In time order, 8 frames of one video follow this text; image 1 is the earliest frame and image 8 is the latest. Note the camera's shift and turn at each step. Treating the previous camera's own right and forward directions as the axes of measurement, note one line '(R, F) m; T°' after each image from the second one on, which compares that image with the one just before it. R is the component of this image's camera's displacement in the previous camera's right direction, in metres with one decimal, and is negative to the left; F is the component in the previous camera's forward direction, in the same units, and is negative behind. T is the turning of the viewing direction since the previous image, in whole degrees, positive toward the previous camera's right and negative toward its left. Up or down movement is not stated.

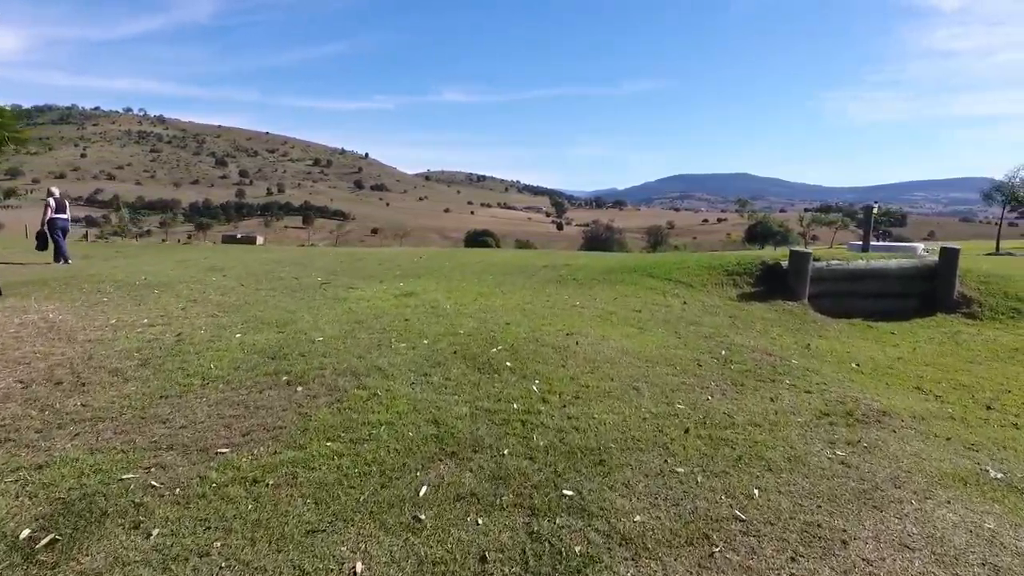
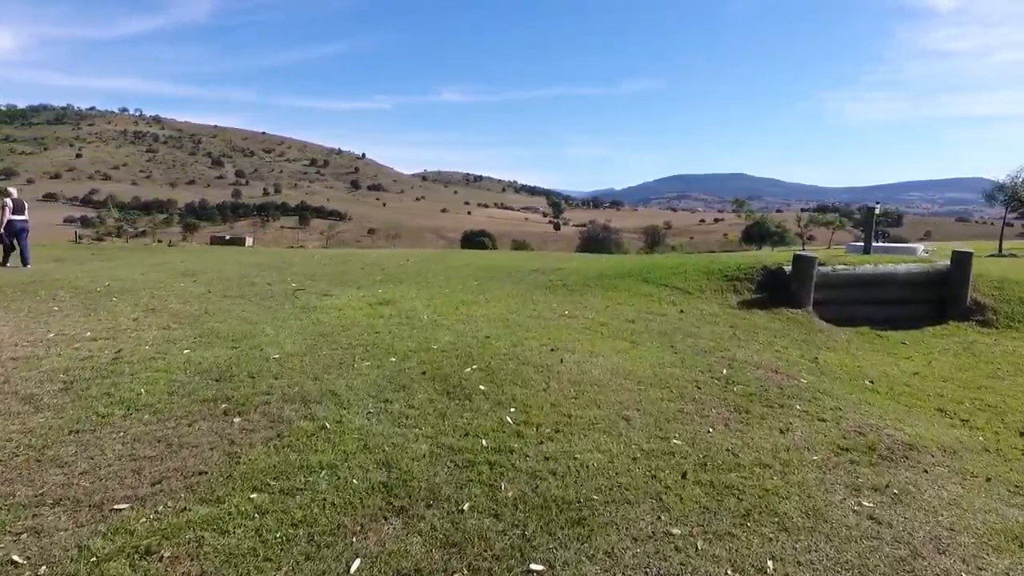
(+0.2, +0.8) m; 0°
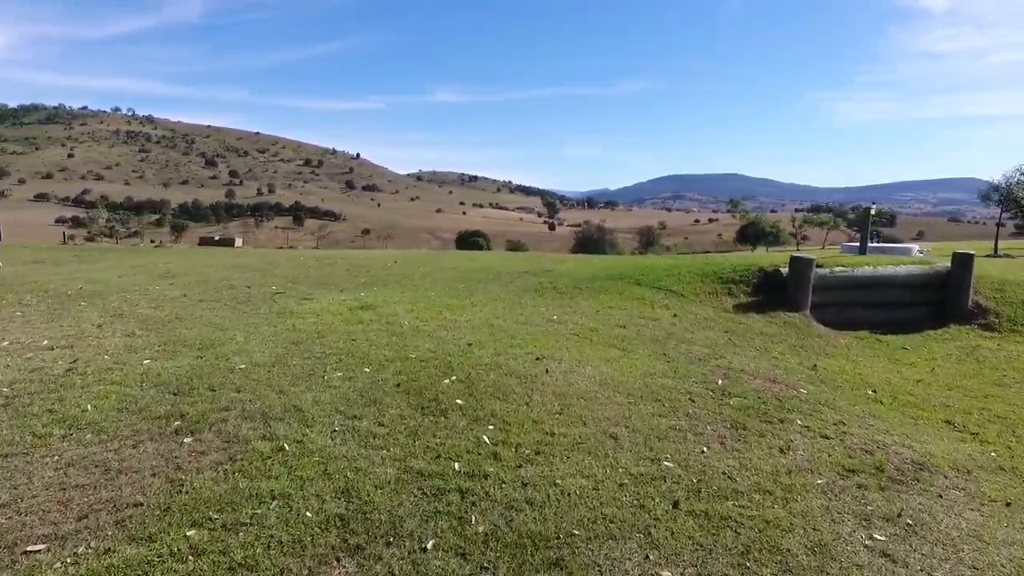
(+0.1, +0.5) m; 0°
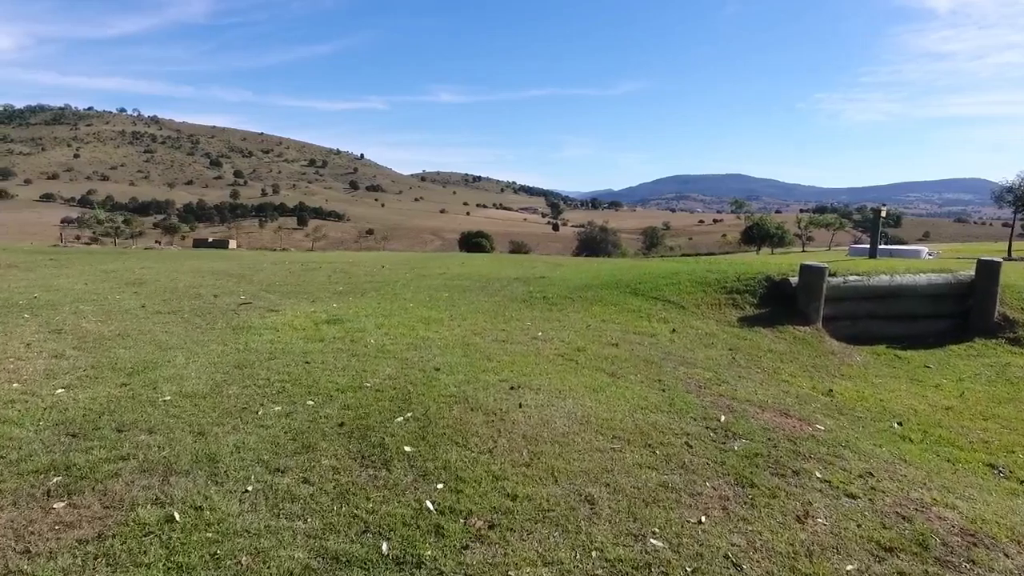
(+0.3, +1.0) m; 0°
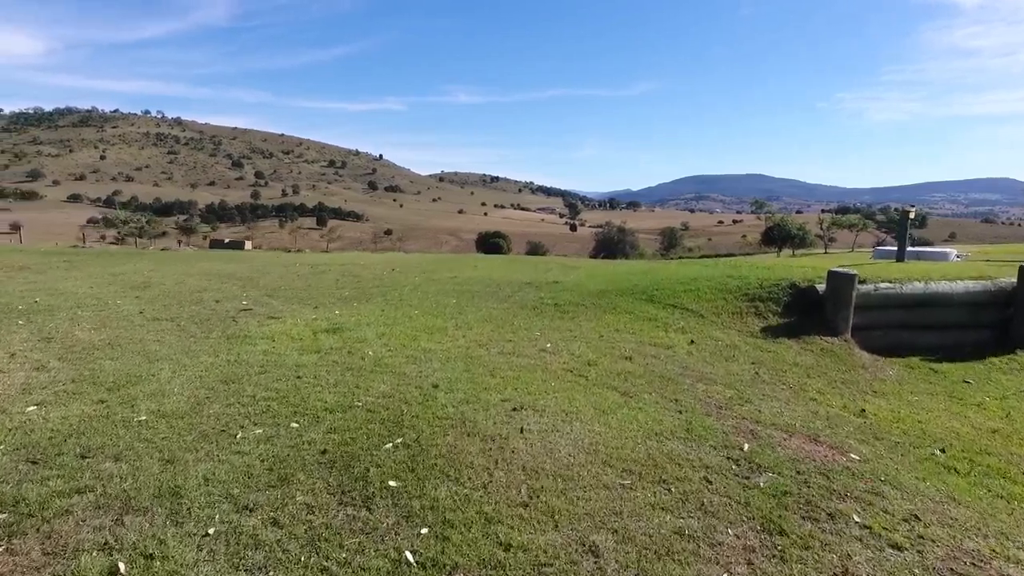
(+0.1, +0.5) m; -2°
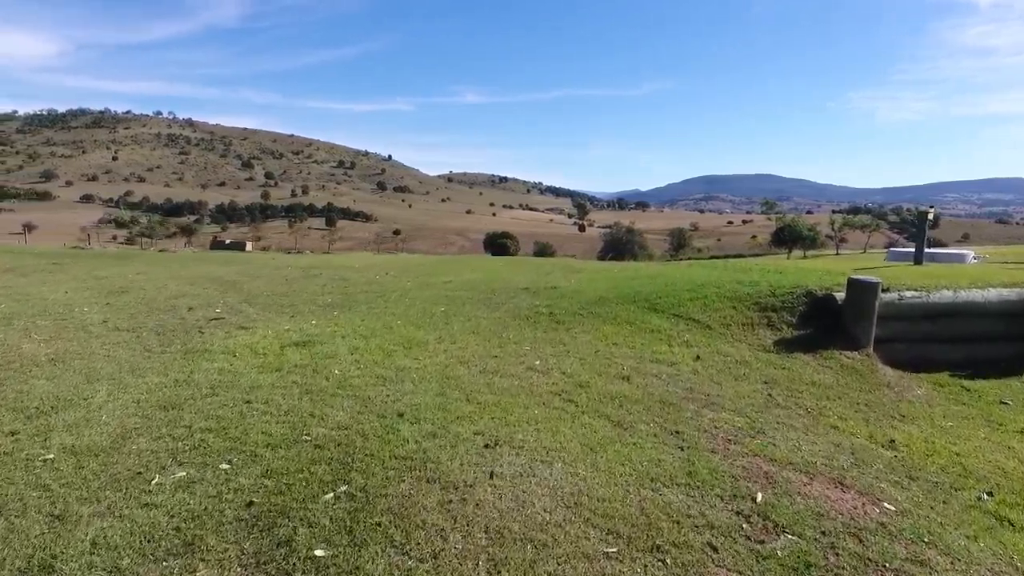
(+0.3, +0.9) m; -1°
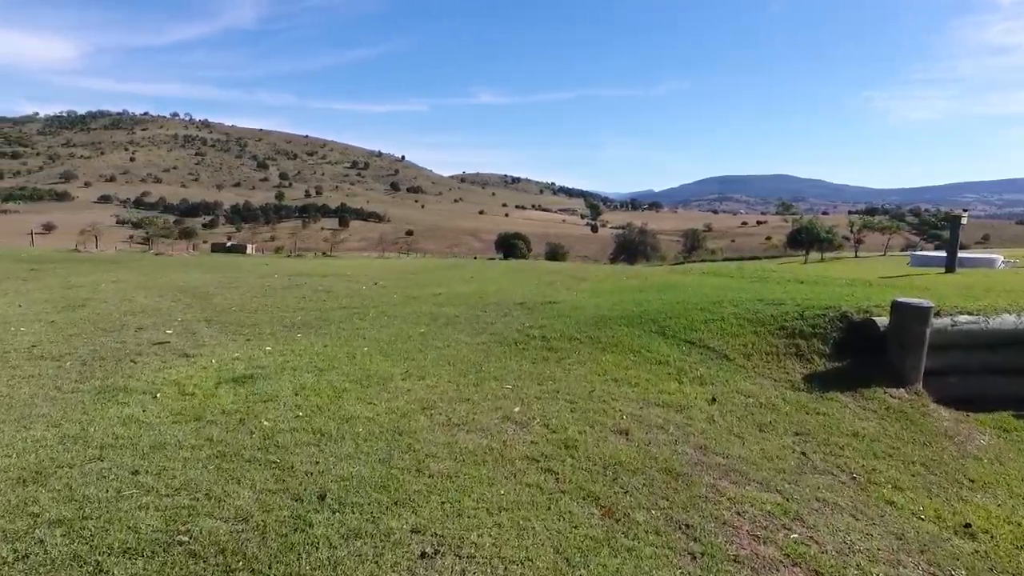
(+0.4, +1.4) m; -1°
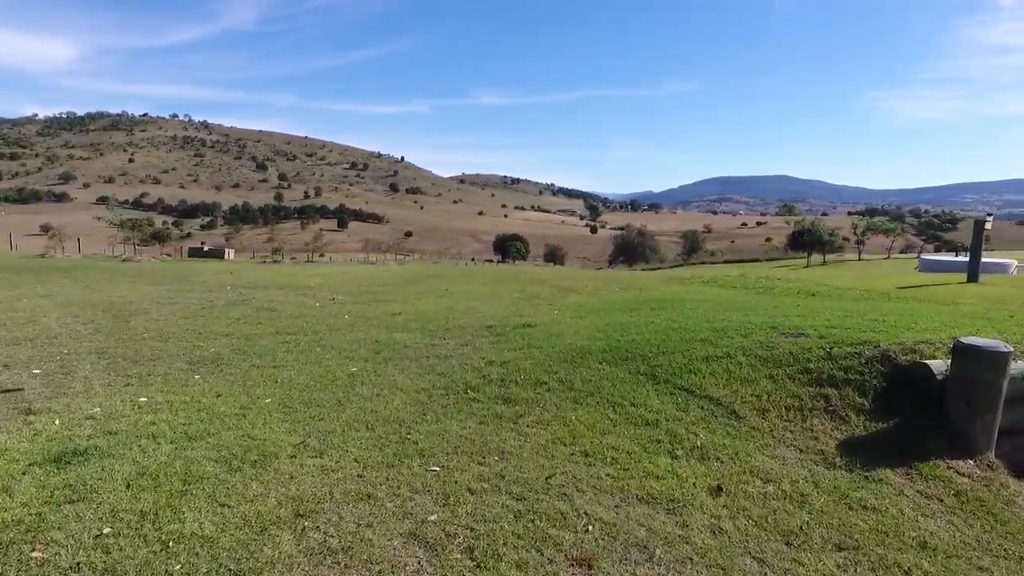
(+0.6, +2.0) m; 0°
